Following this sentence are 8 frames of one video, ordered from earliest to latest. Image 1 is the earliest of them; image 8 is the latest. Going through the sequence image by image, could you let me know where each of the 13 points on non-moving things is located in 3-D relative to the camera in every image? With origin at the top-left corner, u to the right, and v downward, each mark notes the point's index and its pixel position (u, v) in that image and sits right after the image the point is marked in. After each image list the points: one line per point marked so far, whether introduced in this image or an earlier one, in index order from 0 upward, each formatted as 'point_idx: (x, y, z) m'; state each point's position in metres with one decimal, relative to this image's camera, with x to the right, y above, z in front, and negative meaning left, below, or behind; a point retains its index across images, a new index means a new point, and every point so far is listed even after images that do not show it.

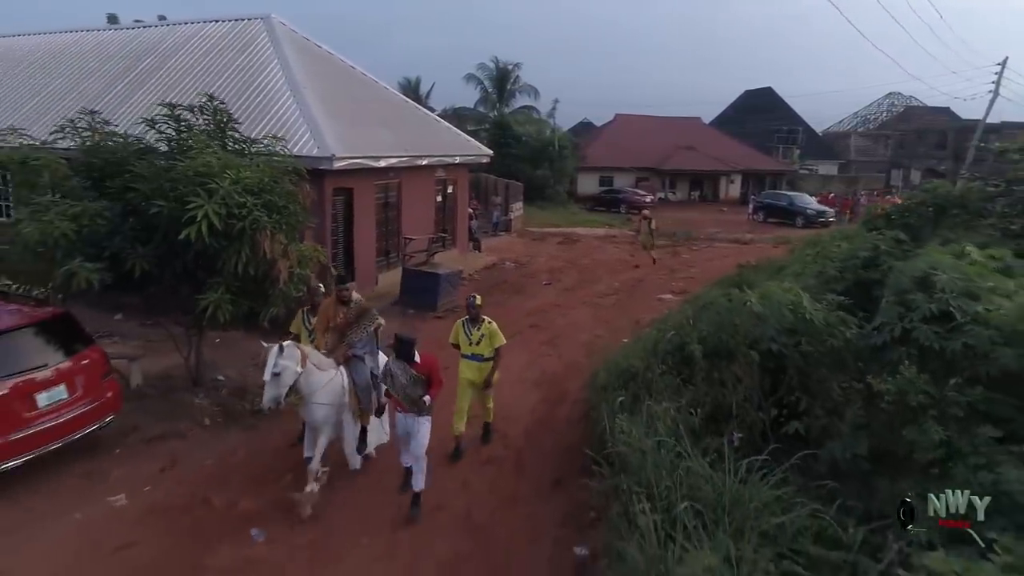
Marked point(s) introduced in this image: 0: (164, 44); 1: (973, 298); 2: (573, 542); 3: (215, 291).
0: (-8.1, +5.7, +16.6) m
1: (+3.4, 0.0, +5.4) m
2: (+0.5, -2.2, +6.4) m
3: (-3.1, 0.0, +7.5) m
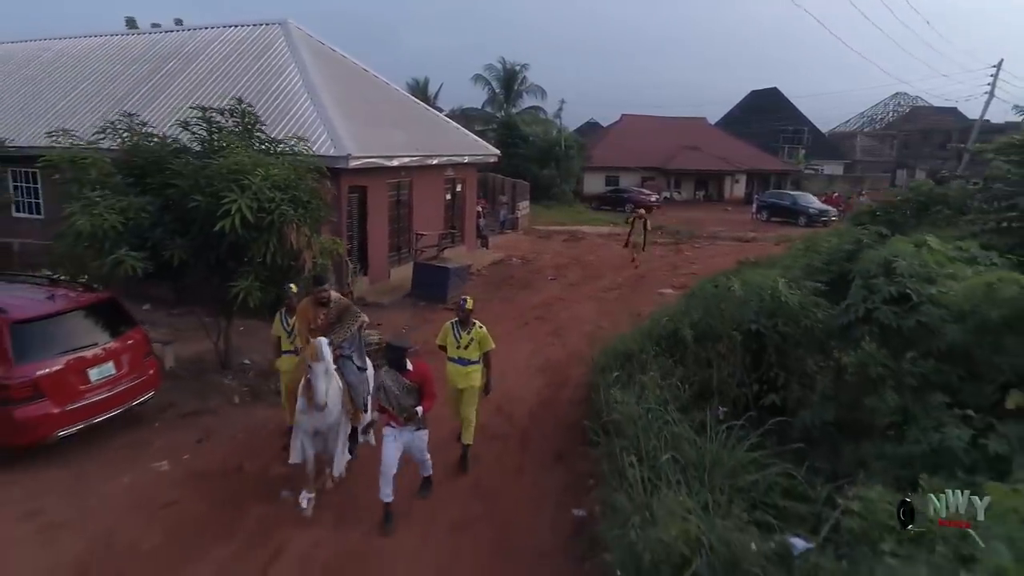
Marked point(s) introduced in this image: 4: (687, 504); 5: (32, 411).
0: (-7.9, +5.8, +17.4) m
1: (+3.4, +0.1, +6.0) m
2: (+0.6, -2.1, +7.0) m
3: (-3.0, +0.1, +8.2) m
4: (+1.1, -1.3, +4.7) m
5: (-4.5, -1.1, +6.7) m
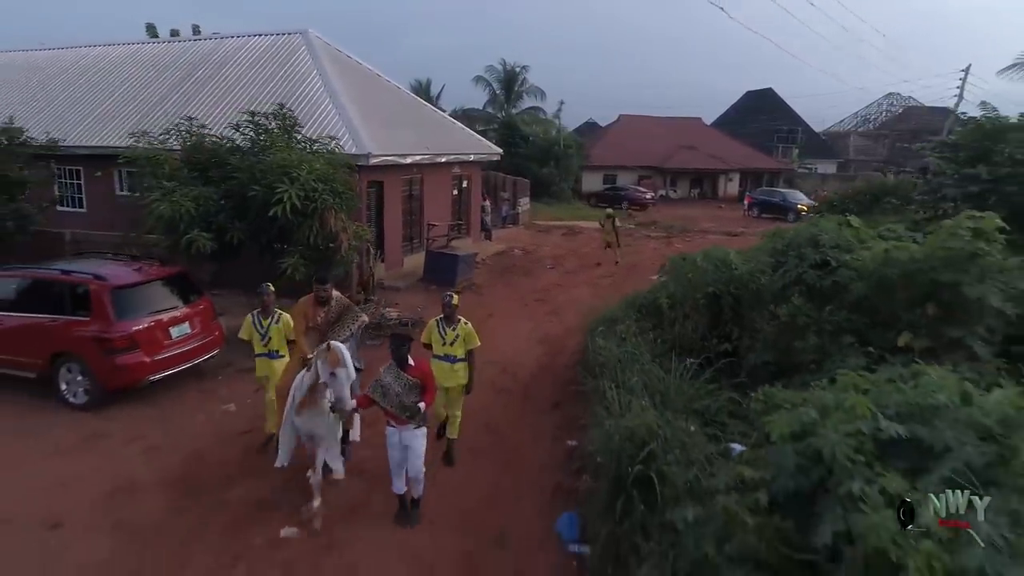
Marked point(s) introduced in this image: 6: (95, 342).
0: (-7.9, +6.1, +18.9) m
1: (+3.5, +0.4, +7.6) m
2: (+0.7, -1.8, +8.6) m
3: (-3.0, +0.4, +9.8) m
4: (+1.2, -1.0, +6.3) m
5: (-4.4, -0.8, +8.3) m
6: (-4.8, -0.7, +8.2) m
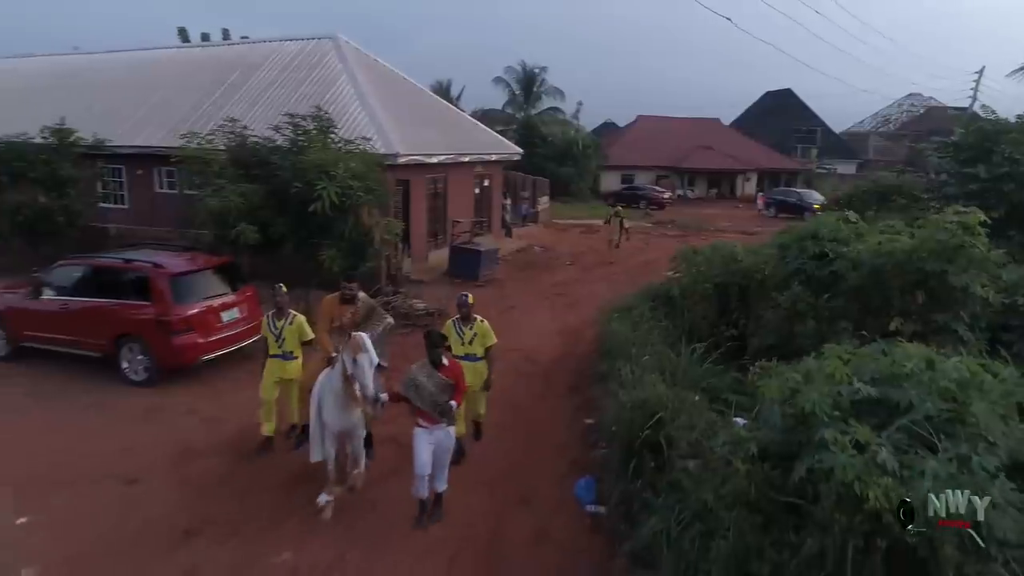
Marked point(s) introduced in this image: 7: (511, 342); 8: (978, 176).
0: (-7.3, +6.3, +19.8) m
1: (+3.7, +0.5, +8.2) m
2: (+0.9, -1.6, +9.3) m
3: (-2.7, +0.6, +10.6) m
4: (+1.4, -0.9, +7.0) m
5: (-4.1, -0.7, +9.1) m
6: (-4.5, -0.5, +9.1) m
7: (0.0, -1.0, +12.7) m
8: (+7.1, +1.7, +11.0) m
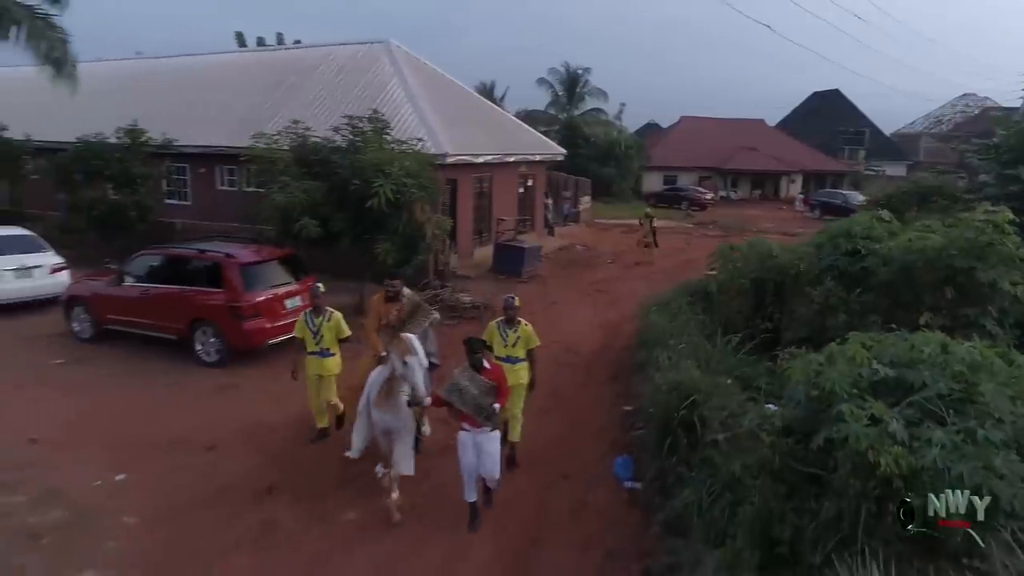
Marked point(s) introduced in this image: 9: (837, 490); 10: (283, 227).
0: (-6.0, +6.5, +20.7) m
1: (+4.3, +0.6, +8.6) m
2: (+1.5, -1.5, +9.7) m
3: (-2.0, +0.7, +11.2) m
4: (+1.8, -0.8, +7.4) m
5: (-3.5, -0.5, +9.8) m
6: (-3.9, -0.4, +9.8) m
7: (+0.8, -0.9, +13.2) m
8: (+7.8, +1.7, +11.1) m
9: (+2.1, -1.3, +4.7) m
10: (-3.6, +1.0, +11.4) m
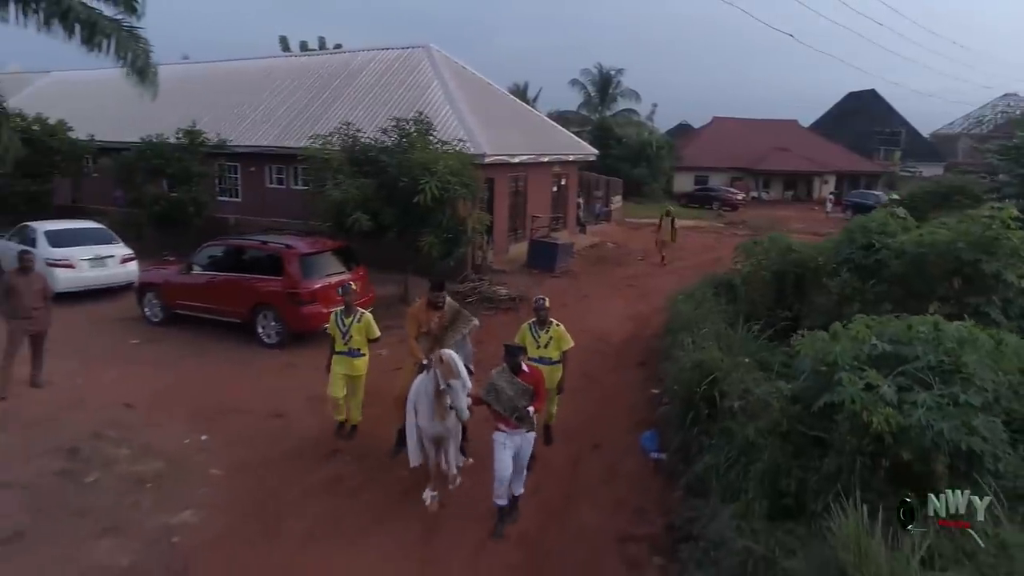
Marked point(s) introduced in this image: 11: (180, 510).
0: (-4.9, +6.7, +21.7) m
1: (+4.8, +0.7, +9.1) m
2: (+2.0, -1.4, +10.4) m
3: (-1.4, +0.9, +12.1) m
4: (+2.3, -0.7, +8.1) m
5: (-3.0, -0.3, +10.7) m
6: (-3.4, -0.2, +10.8) m
7: (+1.4, -0.7, +13.9) m
8: (+8.4, +1.8, +11.6) m
9: (+2.4, -1.2, +5.4) m
10: (-3.0, +1.2, +12.3) m
11: (-2.9, -1.9, +6.3) m
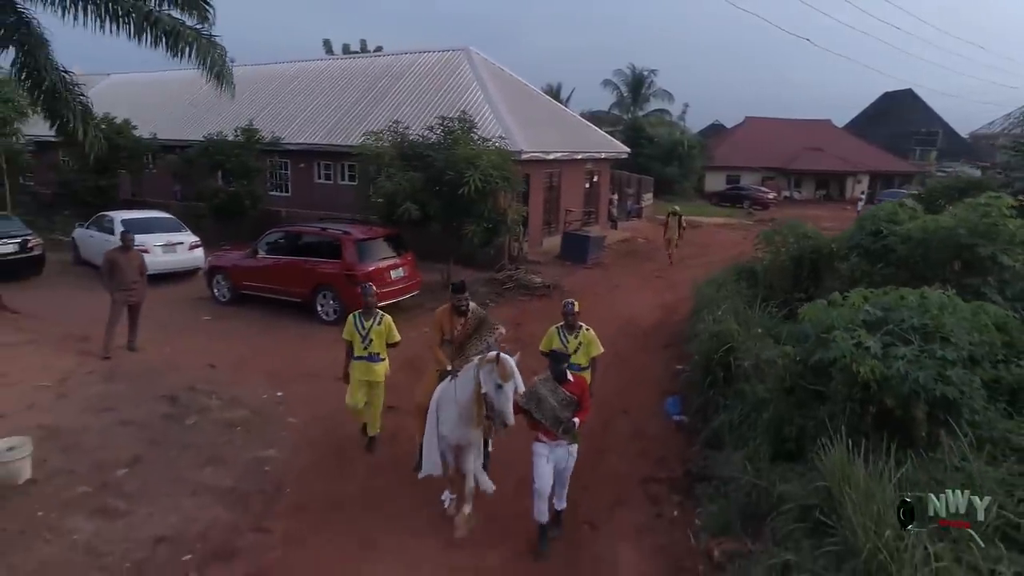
0: (-3.8, +7.0, +22.9) m
1: (+5.3, +0.9, +9.9) m
2: (+2.6, -1.2, +11.3) m
3: (-0.7, +1.1, +13.1) m
4: (+2.7, -0.4, +9.0) m
5: (-2.4, 0.0, +11.8) m
6: (-2.8, +0.1, +11.9) m
7: (+2.1, -0.5, +14.8) m
8: (+9.0, +2.0, +12.2) m
9: (+2.8, -0.9, +6.3) m
10: (-2.3, +1.4, +13.4) m
11: (-2.5, -1.6, +7.4) m
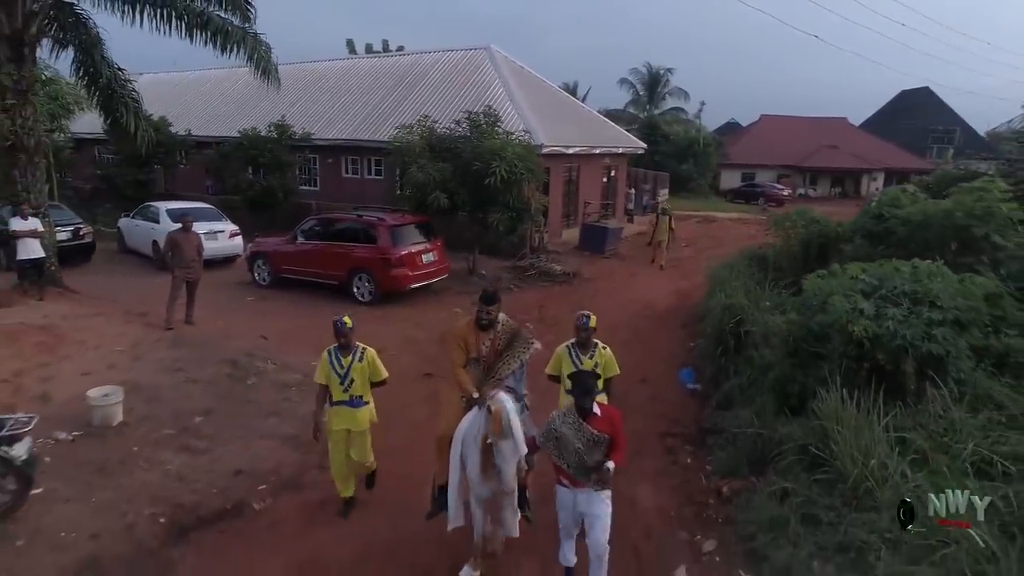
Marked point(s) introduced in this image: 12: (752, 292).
0: (-3.2, +7.3, +23.8) m
1: (+5.7, +1.2, +10.6) m
2: (+3.0, -0.9, +12.1) m
3: (-0.3, +1.4, +13.9) m
4: (+3.1, -0.1, +9.7) m
5: (-2.0, +0.3, +12.7) m
6: (-2.3, +0.4, +12.7) m
7: (+2.6, -0.2, +15.6) m
8: (+9.5, +2.2, +12.8) m
9: (+3.1, -0.7, +7.0) m
10: (-1.9, +1.8, +14.3) m
11: (-2.2, -1.3, +8.2) m
12: (+3.4, -0.1, +10.2) m
